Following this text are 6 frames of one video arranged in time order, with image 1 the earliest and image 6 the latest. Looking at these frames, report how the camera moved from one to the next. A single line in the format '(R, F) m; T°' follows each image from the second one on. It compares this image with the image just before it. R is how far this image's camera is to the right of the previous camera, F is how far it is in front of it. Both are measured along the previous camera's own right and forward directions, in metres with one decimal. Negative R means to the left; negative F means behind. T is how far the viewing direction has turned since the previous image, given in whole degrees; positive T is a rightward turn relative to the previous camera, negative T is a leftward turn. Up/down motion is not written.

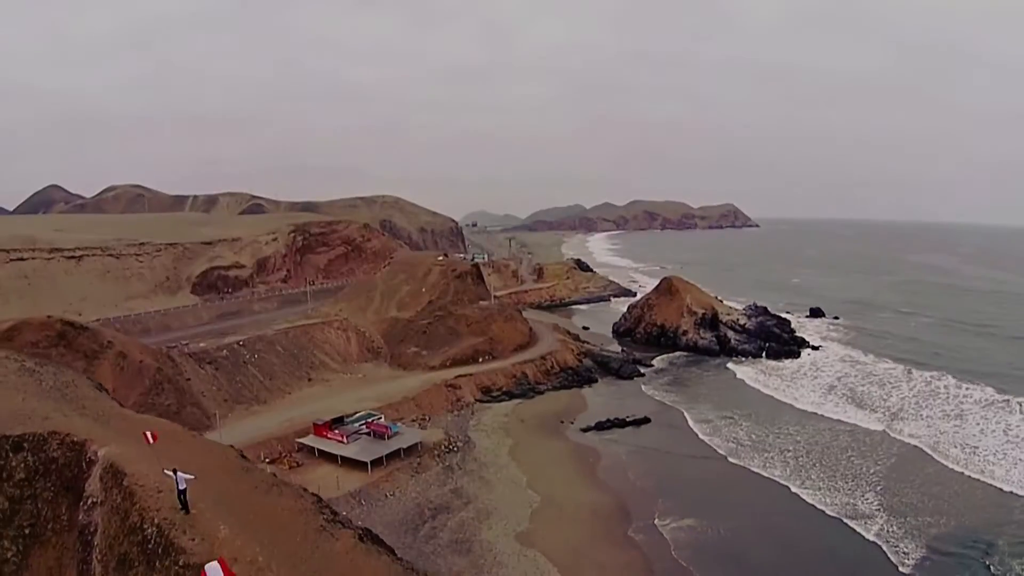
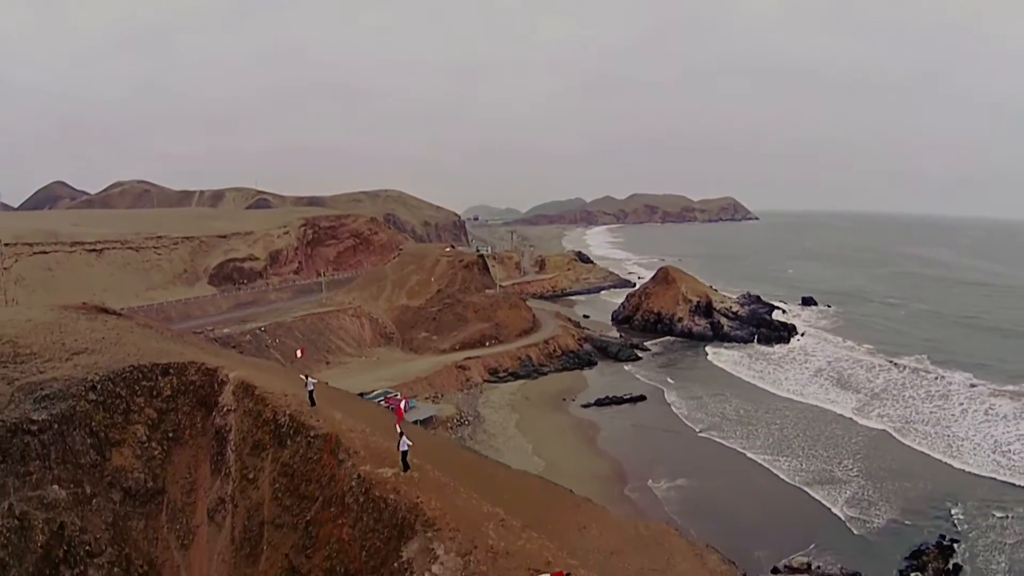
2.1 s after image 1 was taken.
(-0.2, -2.0) m; 0°
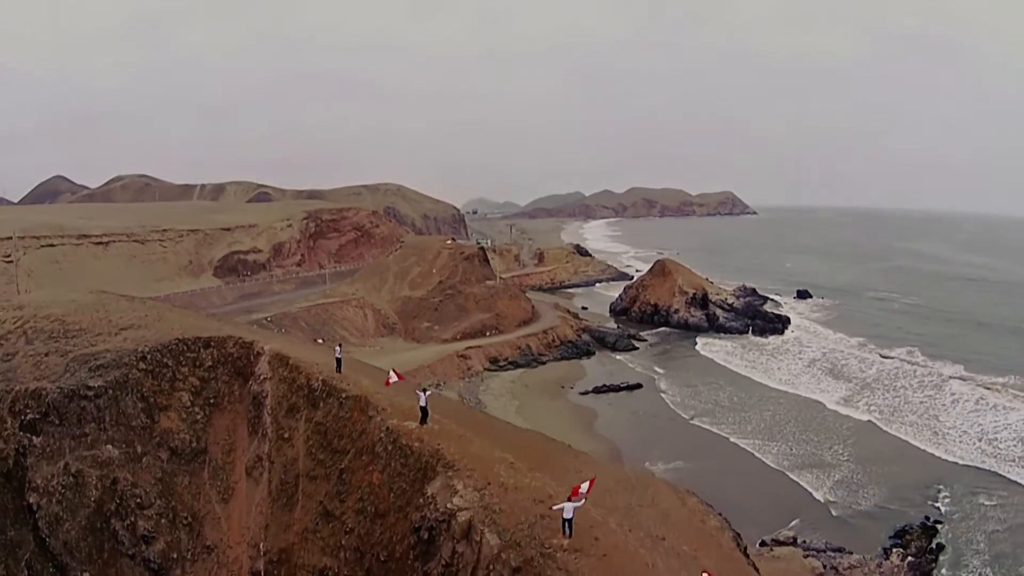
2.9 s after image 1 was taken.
(-0.1, -0.9) m; 0°
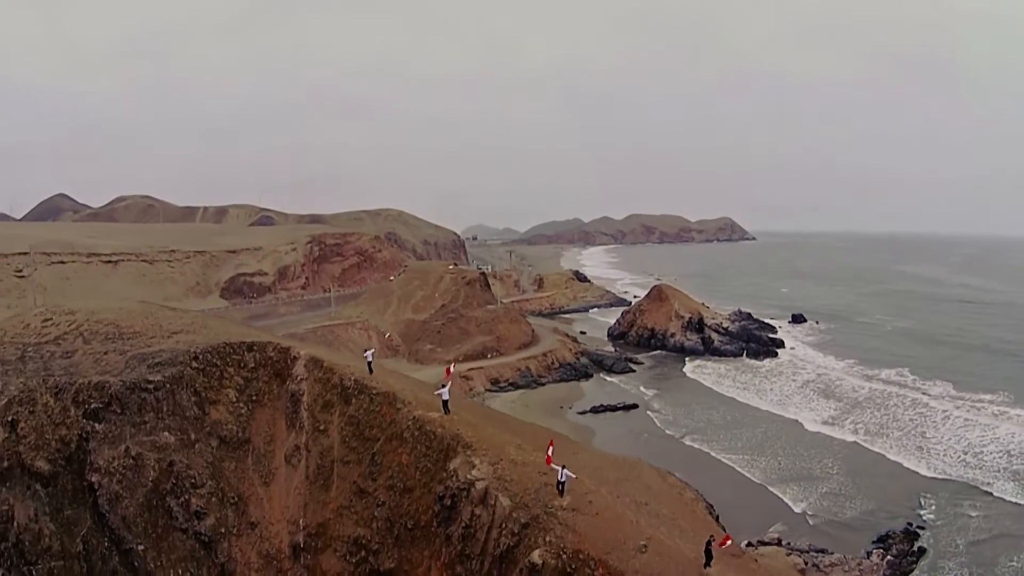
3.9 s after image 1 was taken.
(-0.1, -1.2) m; 0°
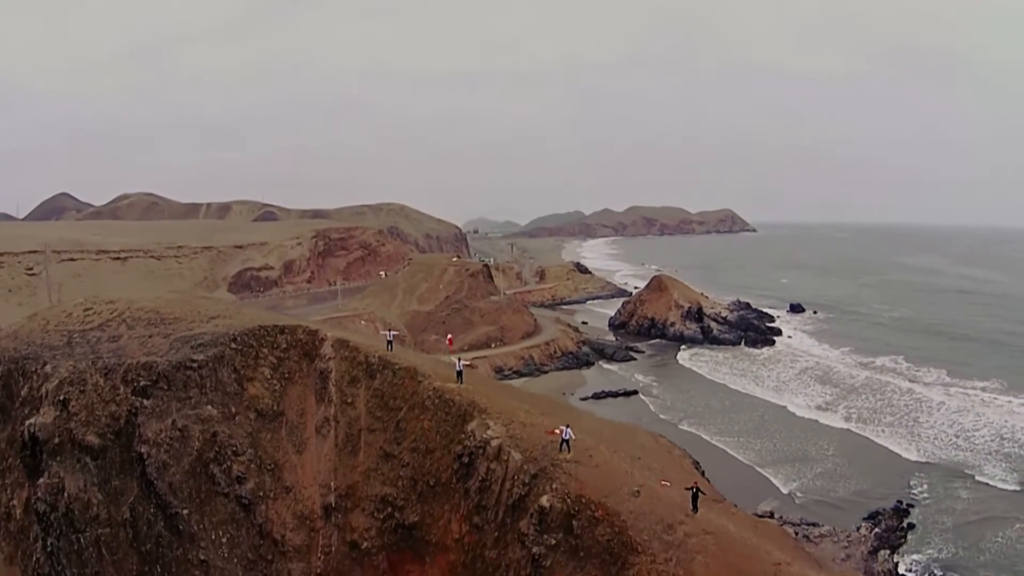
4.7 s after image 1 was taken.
(-0.1, -0.9) m; 0°
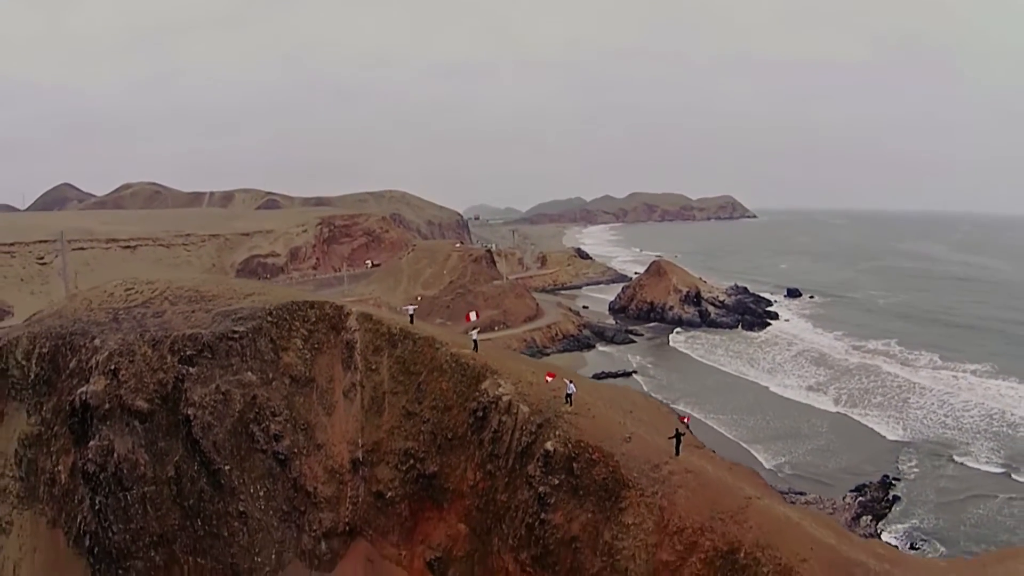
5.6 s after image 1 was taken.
(-0.1, -1.1) m; 0°
